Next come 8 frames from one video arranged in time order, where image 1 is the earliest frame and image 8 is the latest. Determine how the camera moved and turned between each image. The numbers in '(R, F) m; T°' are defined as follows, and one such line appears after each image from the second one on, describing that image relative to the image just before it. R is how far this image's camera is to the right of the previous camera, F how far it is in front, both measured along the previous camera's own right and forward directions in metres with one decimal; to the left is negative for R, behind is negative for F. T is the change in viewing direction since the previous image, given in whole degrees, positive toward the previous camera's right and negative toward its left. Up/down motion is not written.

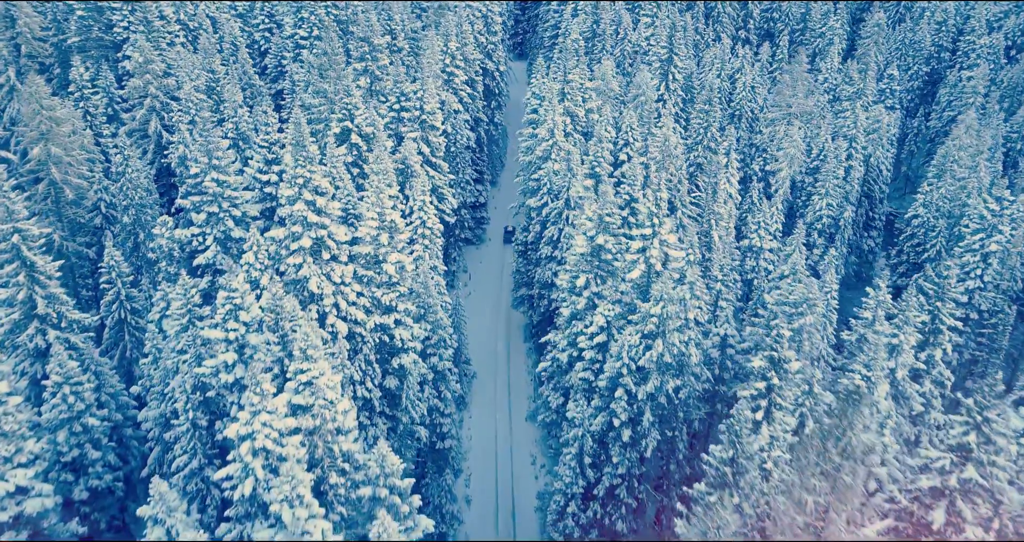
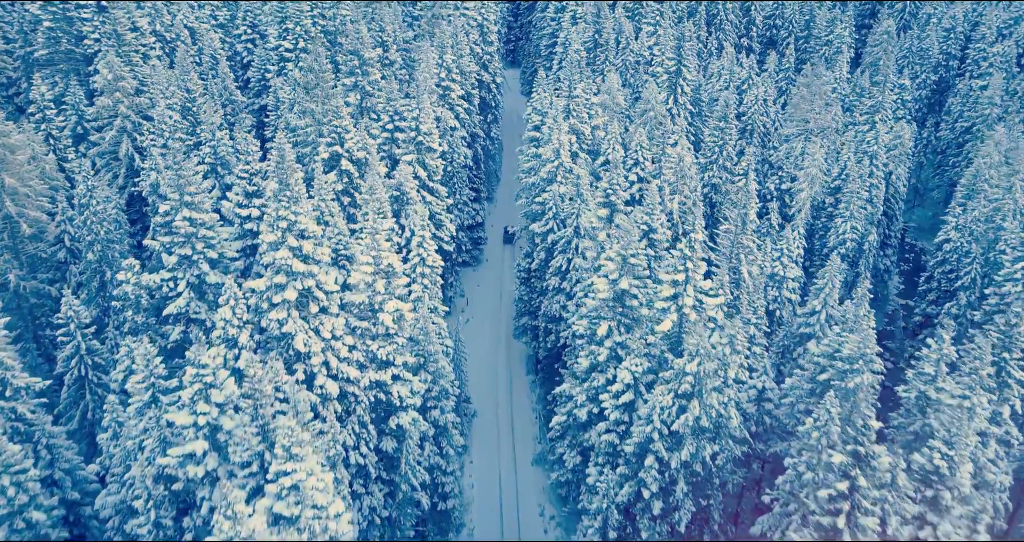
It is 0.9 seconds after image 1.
(-0.8, +3.2) m; +1°
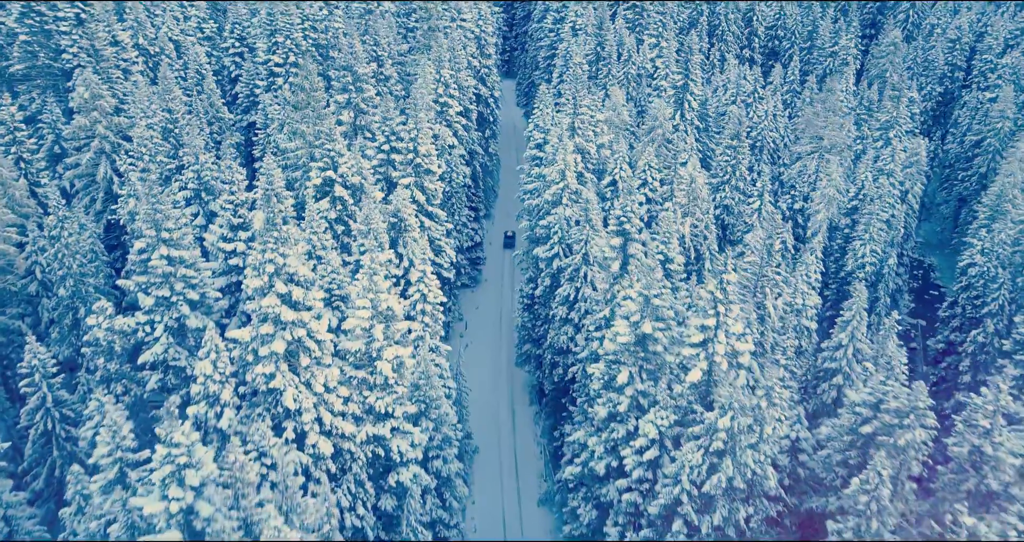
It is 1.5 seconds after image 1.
(-0.6, +2.2) m; +1°
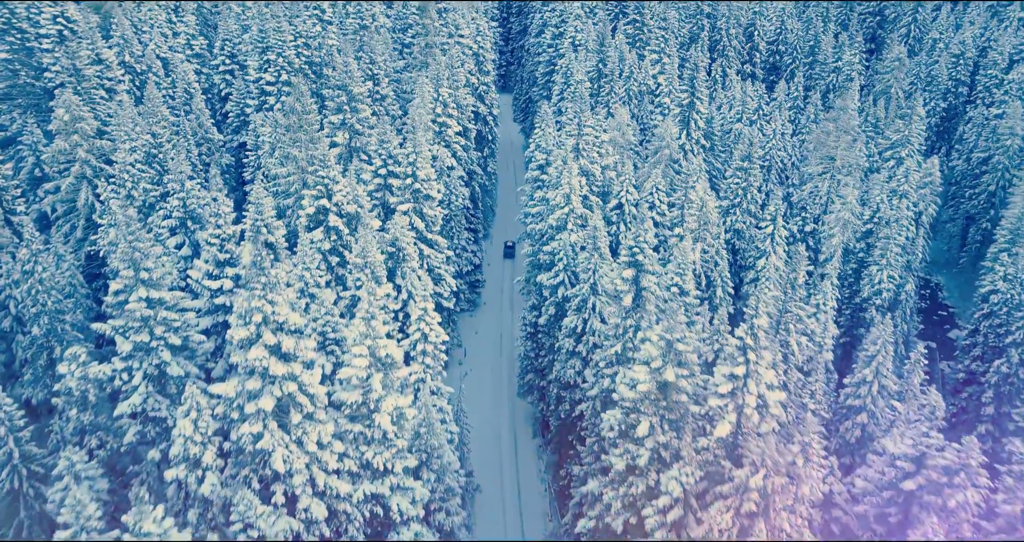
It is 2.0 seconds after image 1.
(-0.5, +1.8) m; 0°
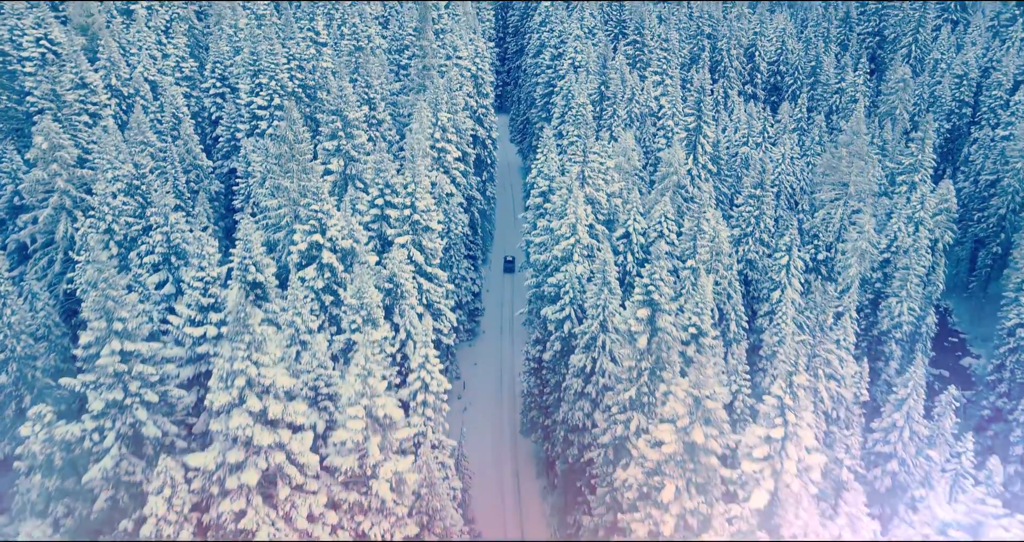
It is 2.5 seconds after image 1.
(-0.4, +1.8) m; 0°
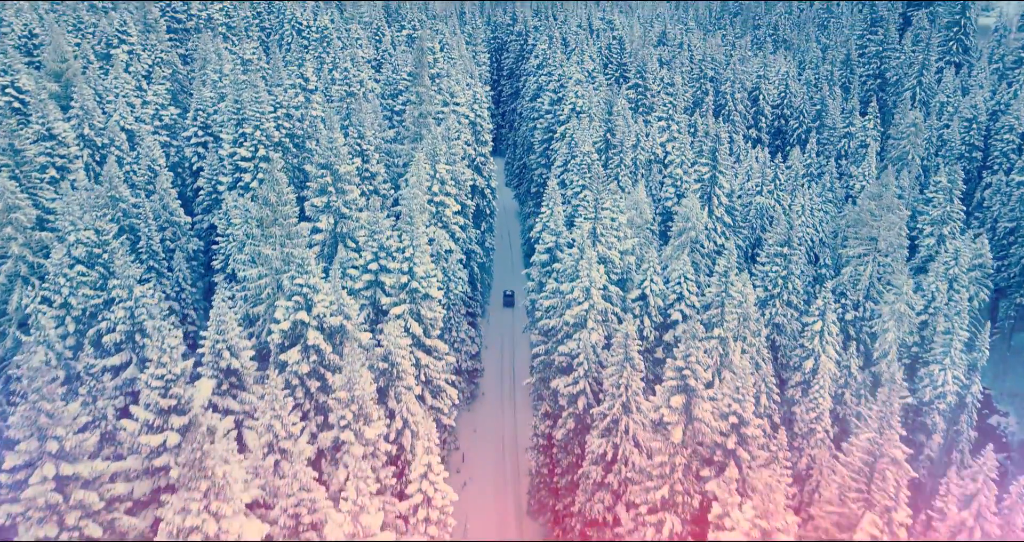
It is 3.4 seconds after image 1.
(-0.7, +3.2) m; +1°
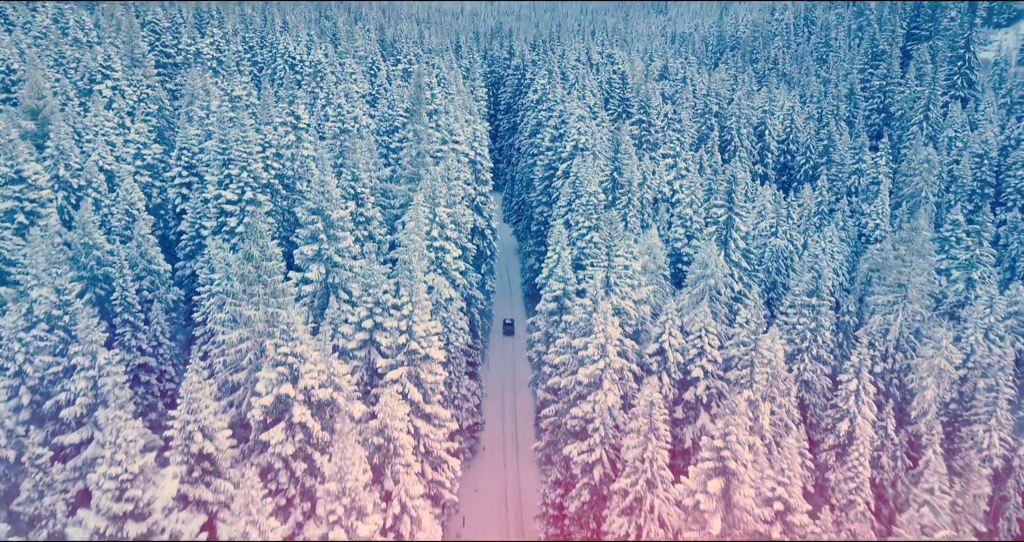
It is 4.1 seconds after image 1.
(-0.6, +2.7) m; 0°
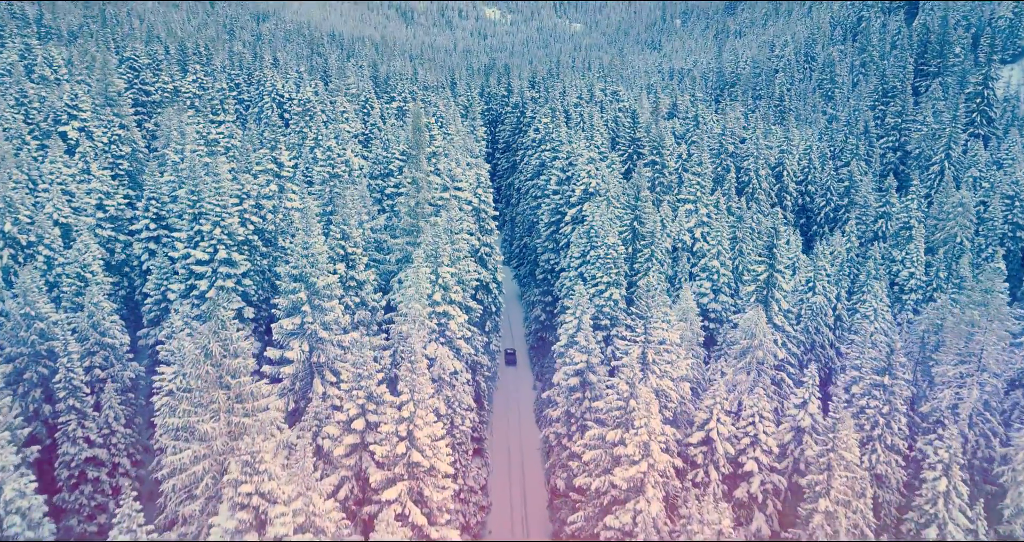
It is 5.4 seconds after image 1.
(-1.0, +4.8) m; +1°
